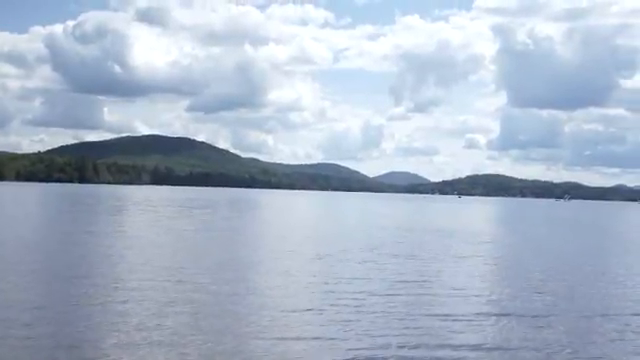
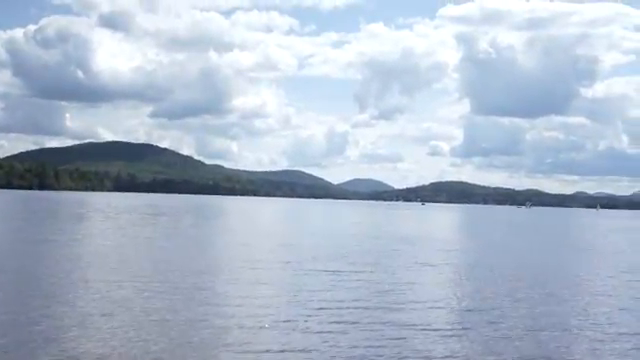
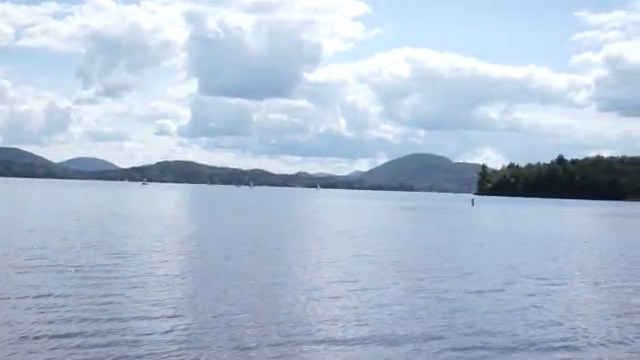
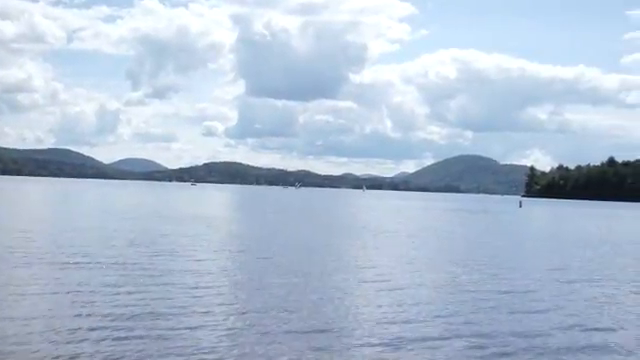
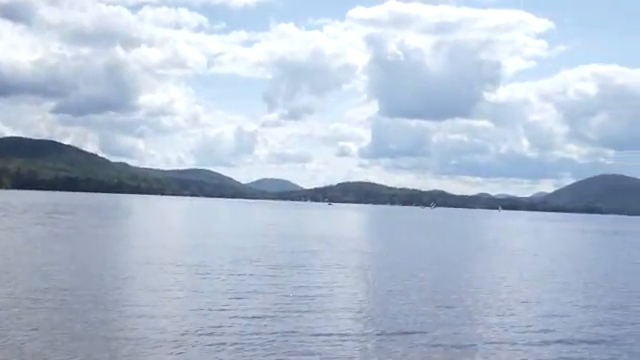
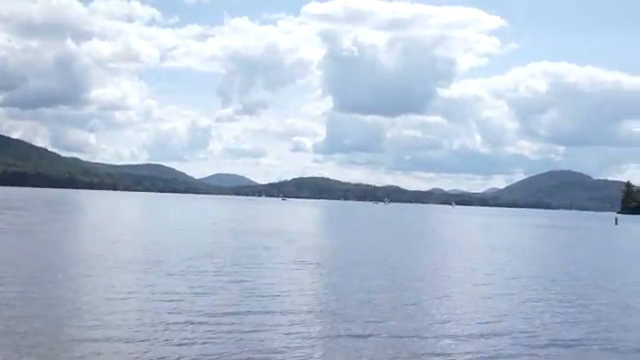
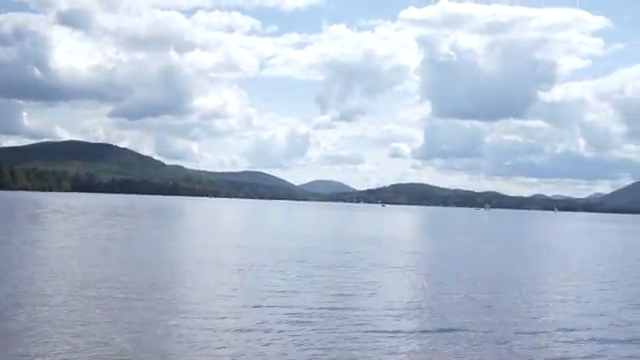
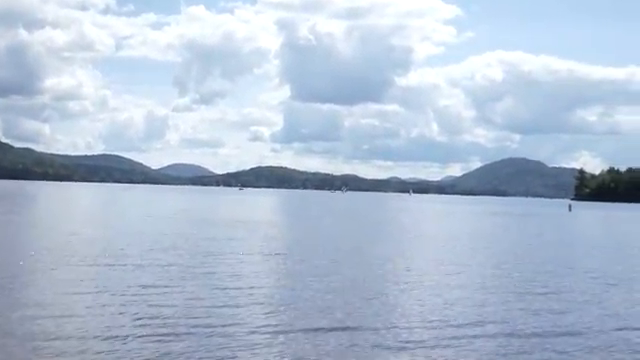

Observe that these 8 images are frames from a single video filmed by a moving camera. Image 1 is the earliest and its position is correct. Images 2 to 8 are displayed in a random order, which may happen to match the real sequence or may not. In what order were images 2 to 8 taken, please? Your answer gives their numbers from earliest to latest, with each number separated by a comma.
2, 7, 5, 6, 8, 4, 3
